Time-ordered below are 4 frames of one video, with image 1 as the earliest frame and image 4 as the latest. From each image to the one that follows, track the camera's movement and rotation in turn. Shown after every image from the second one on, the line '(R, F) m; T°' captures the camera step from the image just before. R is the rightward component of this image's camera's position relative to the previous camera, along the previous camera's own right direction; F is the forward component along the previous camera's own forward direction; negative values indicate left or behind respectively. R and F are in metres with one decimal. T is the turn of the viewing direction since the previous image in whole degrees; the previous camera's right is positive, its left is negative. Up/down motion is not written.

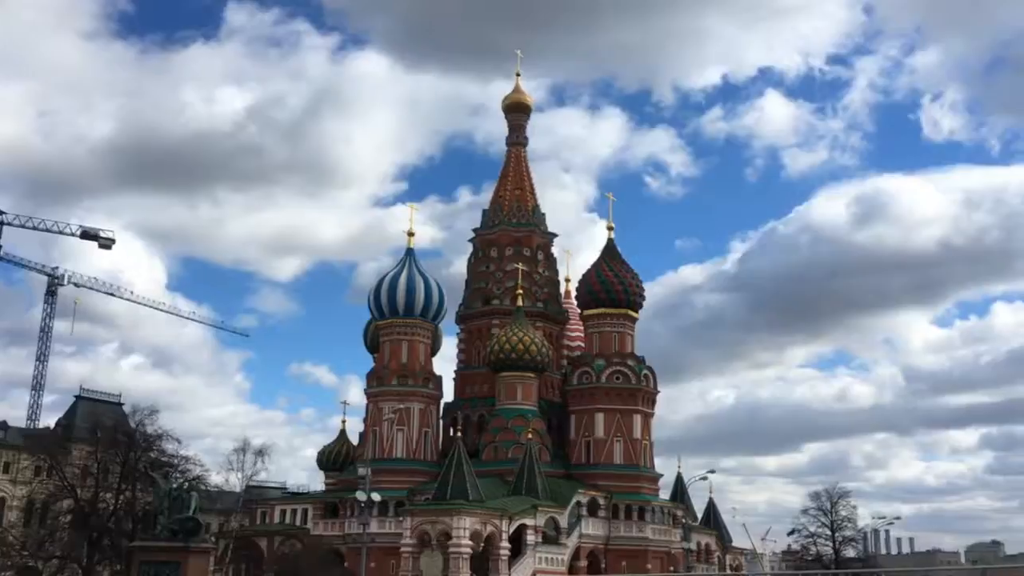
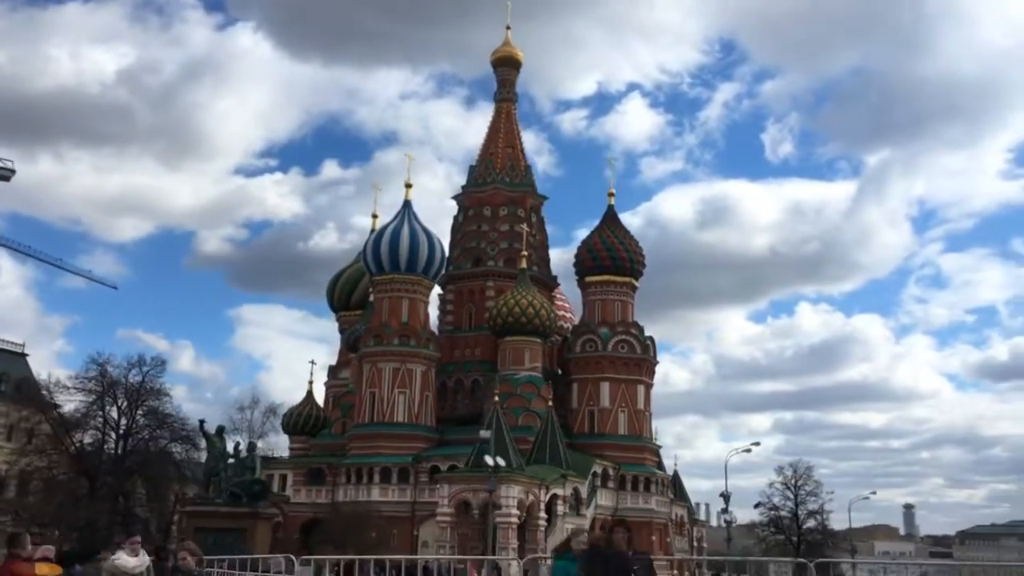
(-7.6, +3.0) m; +8°
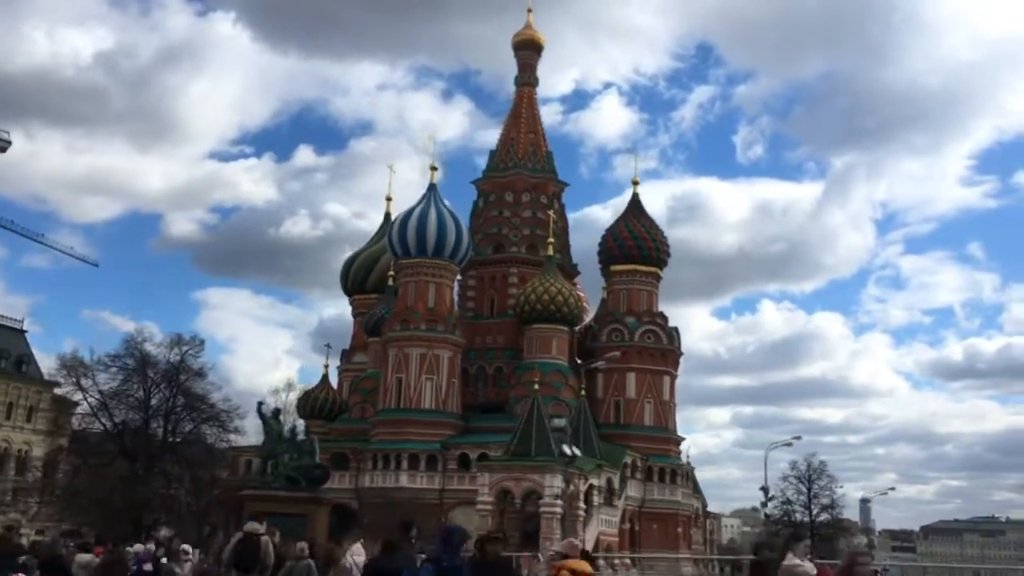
(-2.8, +0.8) m; +1°
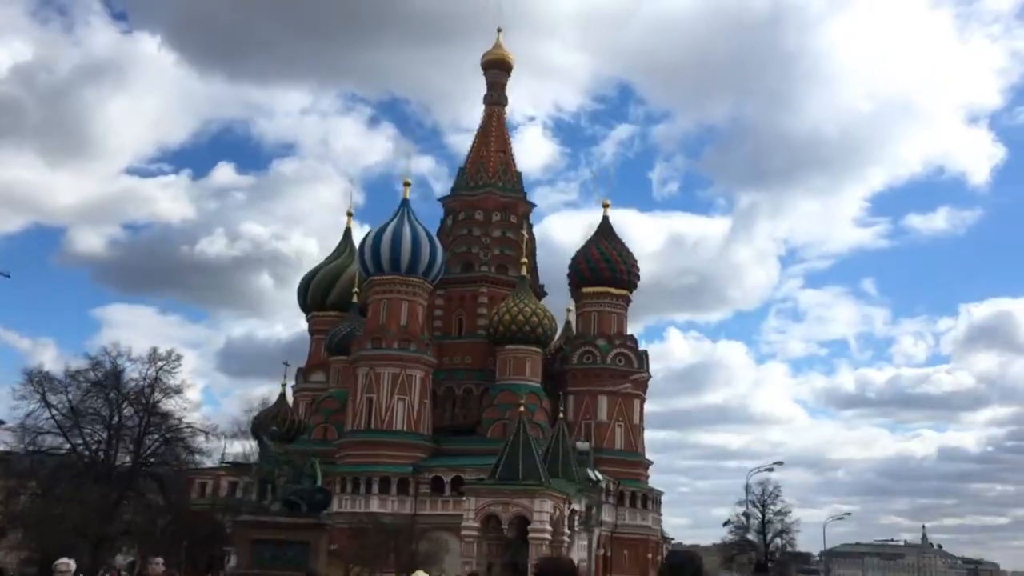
(-2.6, +0.9) m; +5°
